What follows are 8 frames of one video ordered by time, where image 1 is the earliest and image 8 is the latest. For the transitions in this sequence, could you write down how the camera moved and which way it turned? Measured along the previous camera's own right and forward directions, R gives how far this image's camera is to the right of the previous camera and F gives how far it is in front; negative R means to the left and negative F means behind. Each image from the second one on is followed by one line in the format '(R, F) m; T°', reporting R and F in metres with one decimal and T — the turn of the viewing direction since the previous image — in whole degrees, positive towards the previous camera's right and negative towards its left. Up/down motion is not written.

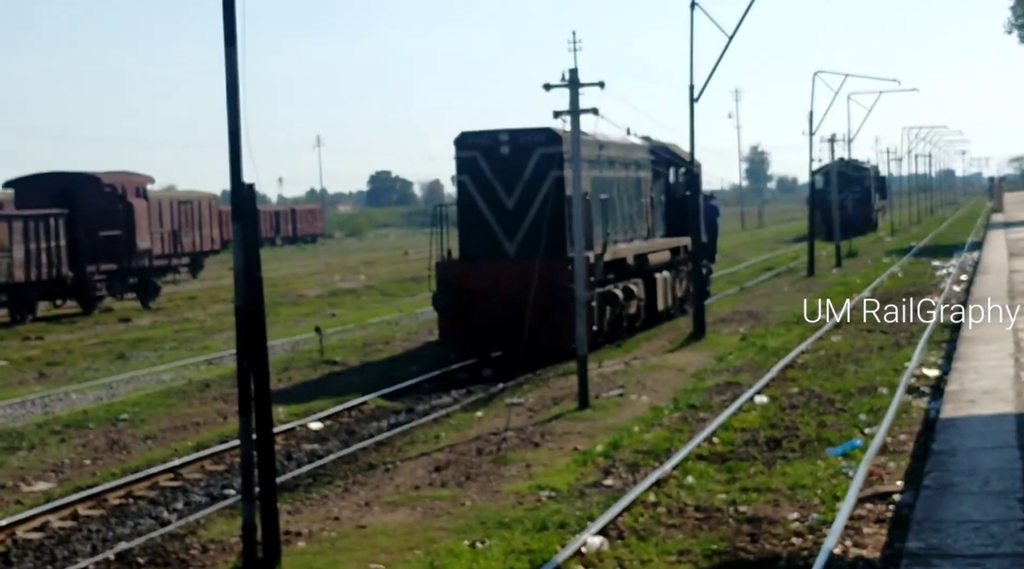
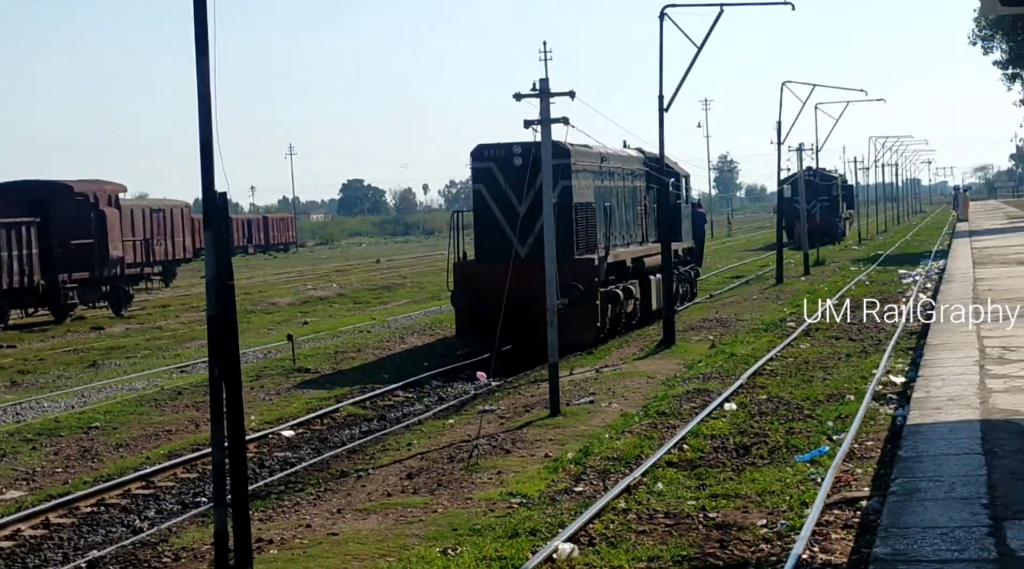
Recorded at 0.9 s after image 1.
(0.0, -0.1) m; +1°
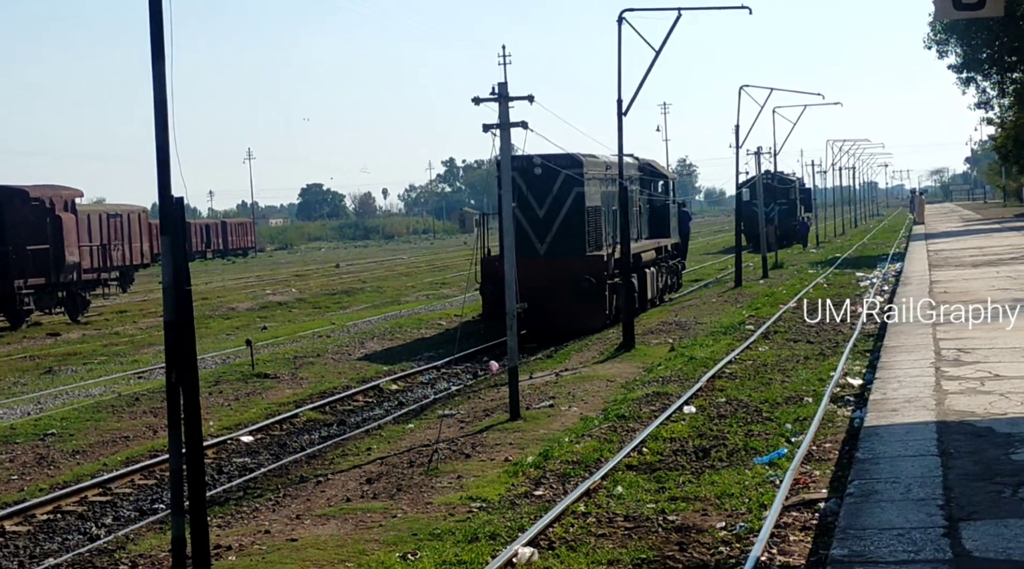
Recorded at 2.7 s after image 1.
(+0.1, 0.0) m; +1°
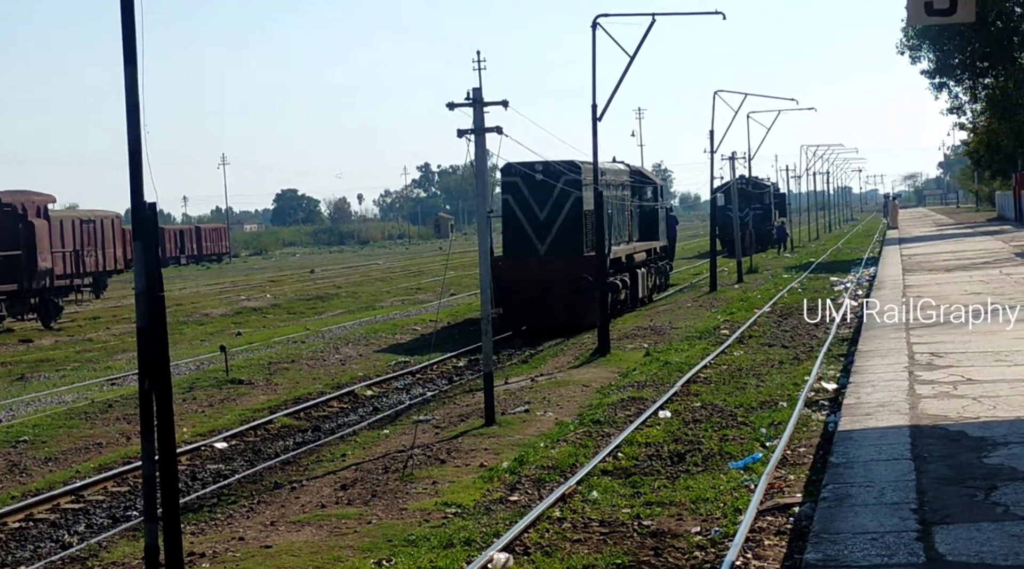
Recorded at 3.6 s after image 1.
(+0.1, 0.0) m; +1°
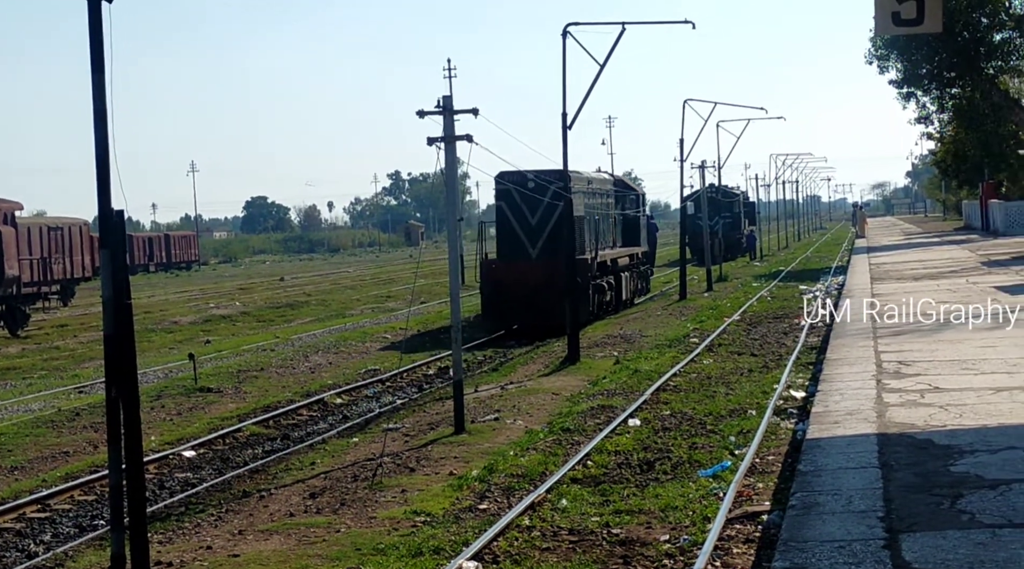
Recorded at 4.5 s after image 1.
(+0.1, 0.0) m; +1°
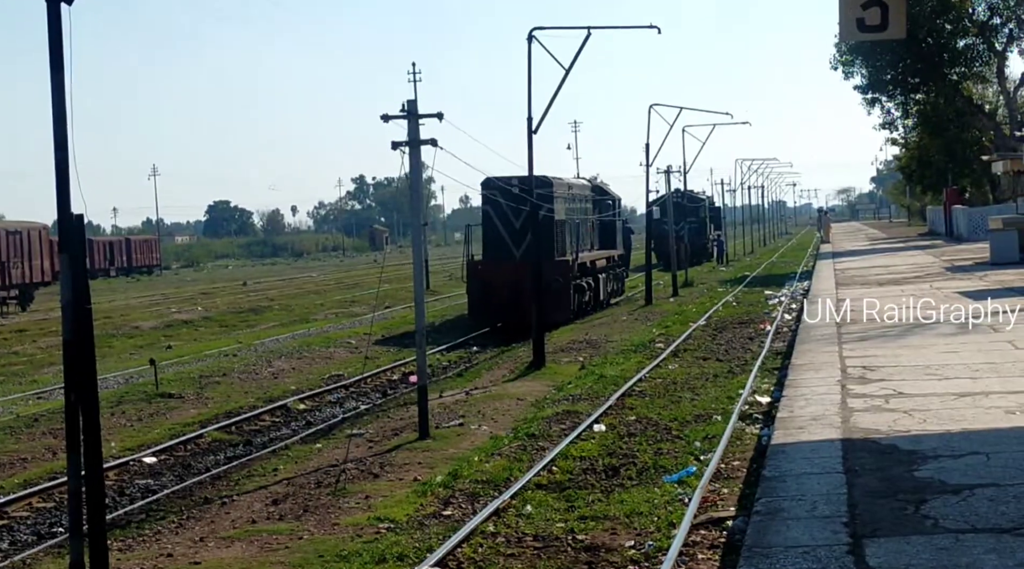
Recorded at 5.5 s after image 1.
(+0.1, +0.1) m; +1°
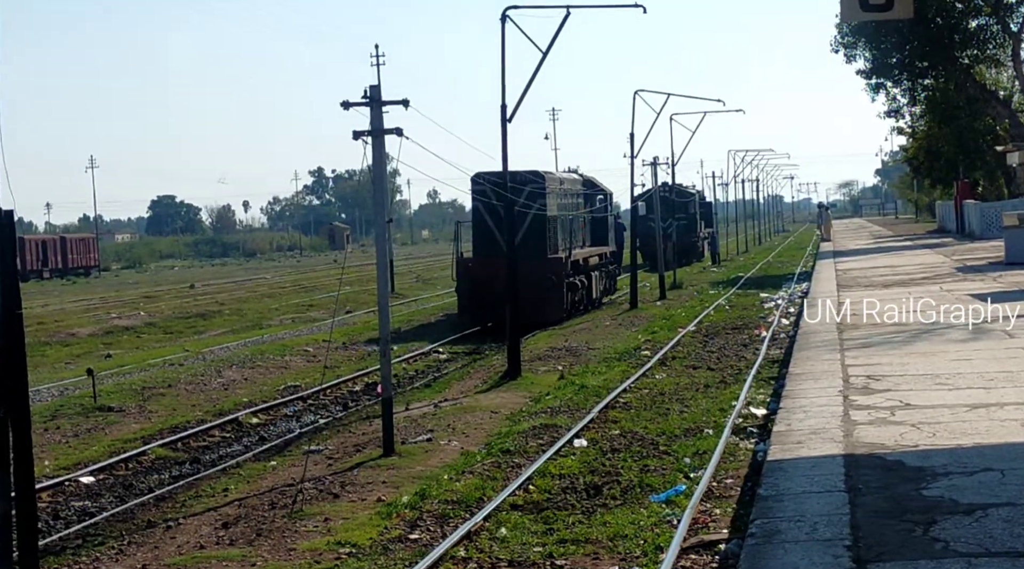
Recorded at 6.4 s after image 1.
(+0.2, +1.6) m; 0°
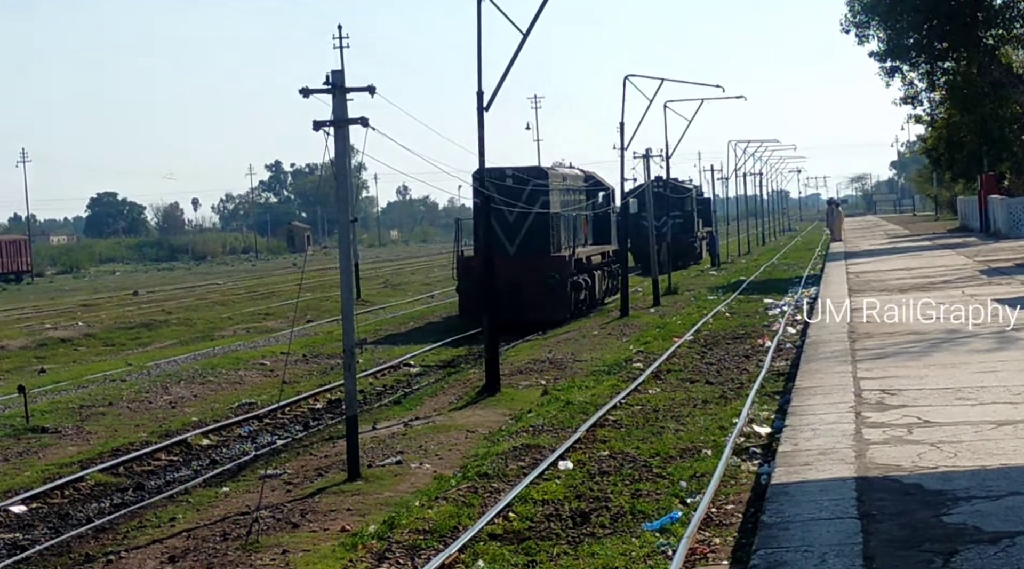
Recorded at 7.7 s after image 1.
(+0.2, +1.7) m; 0°
